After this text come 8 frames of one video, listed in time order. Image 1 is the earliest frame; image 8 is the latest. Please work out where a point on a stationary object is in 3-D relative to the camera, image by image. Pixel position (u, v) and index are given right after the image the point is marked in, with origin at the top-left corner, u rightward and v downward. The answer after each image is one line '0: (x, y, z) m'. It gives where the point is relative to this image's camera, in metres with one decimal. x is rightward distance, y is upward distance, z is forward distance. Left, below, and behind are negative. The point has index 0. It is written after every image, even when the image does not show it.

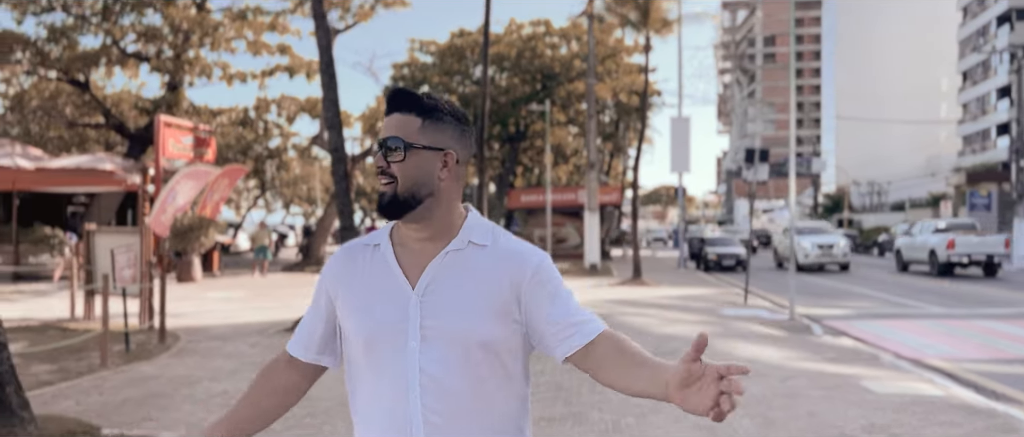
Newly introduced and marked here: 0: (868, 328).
0: (+5.6, -1.7, +13.5) m
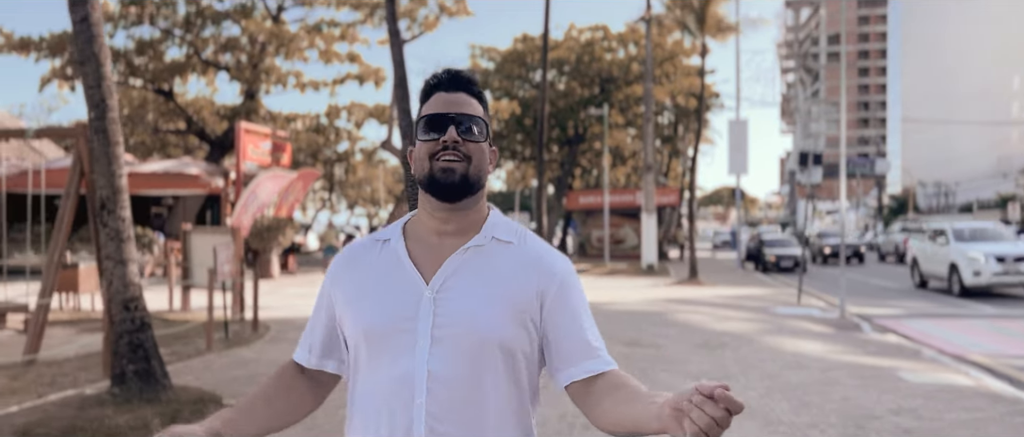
0: (+6.6, -1.7, +13.9) m
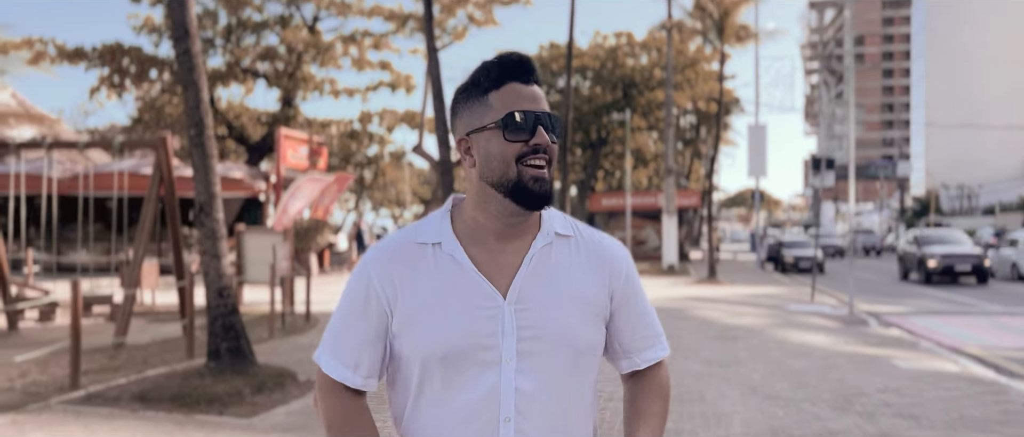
0: (+7.0, -1.8, +14.8) m
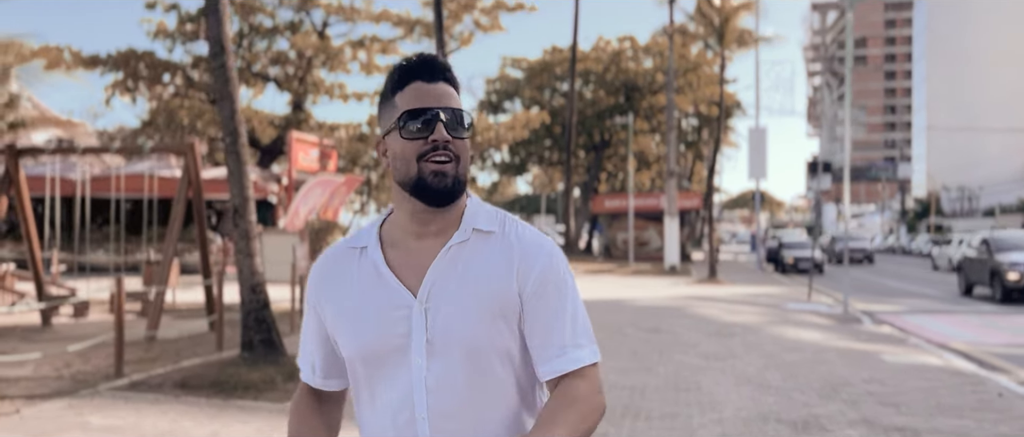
0: (+7.1, -1.8, +15.3) m
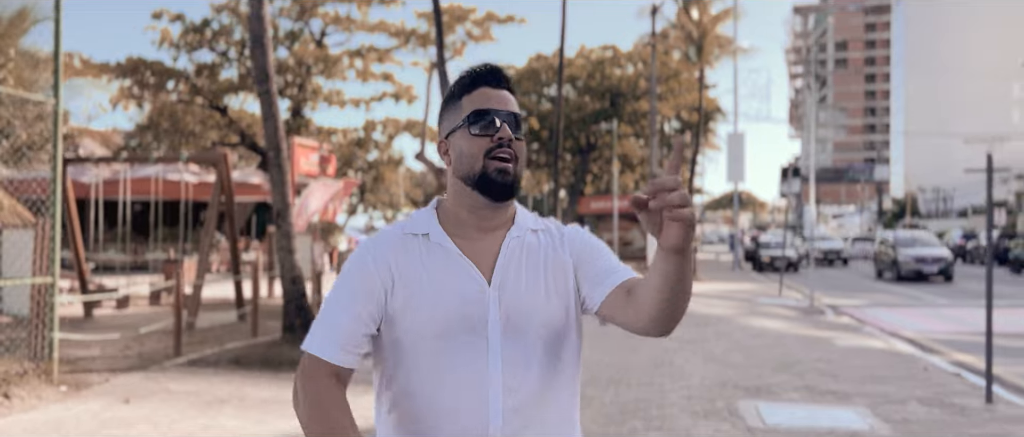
0: (+7.0, -1.8, +16.8) m
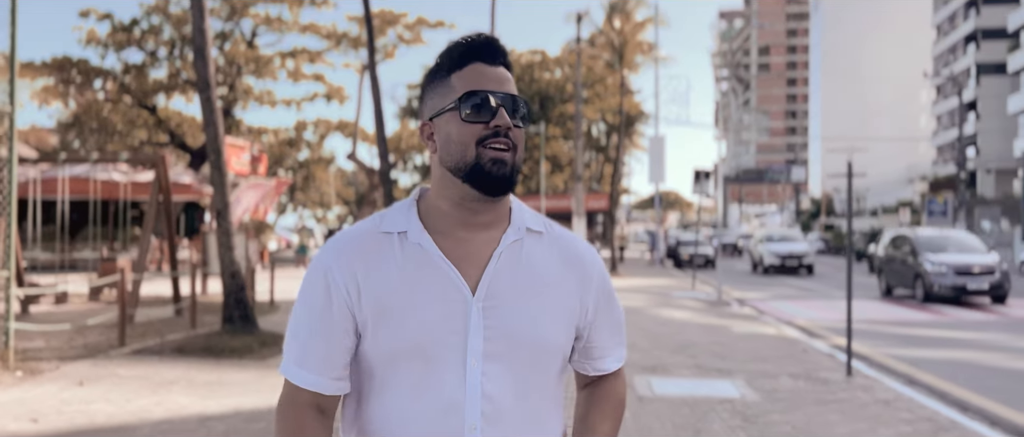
0: (+5.5, -1.8, +18.2) m
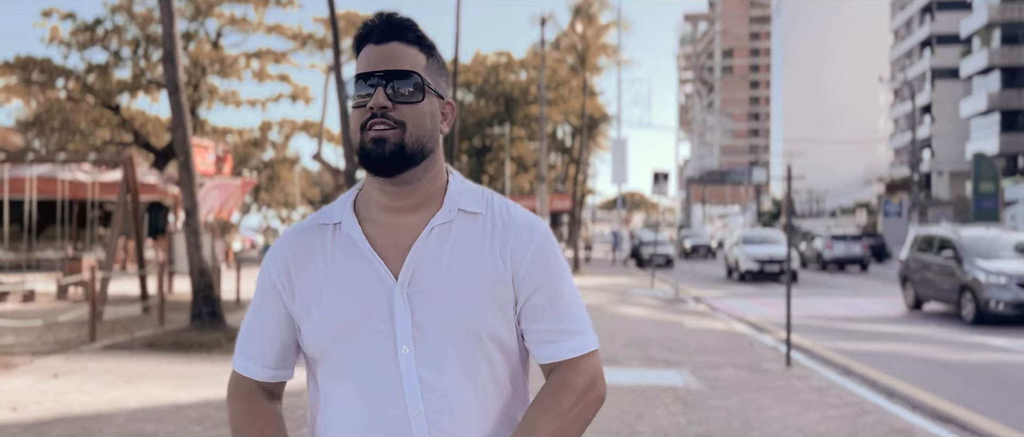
0: (+4.7, -1.8, +18.8) m
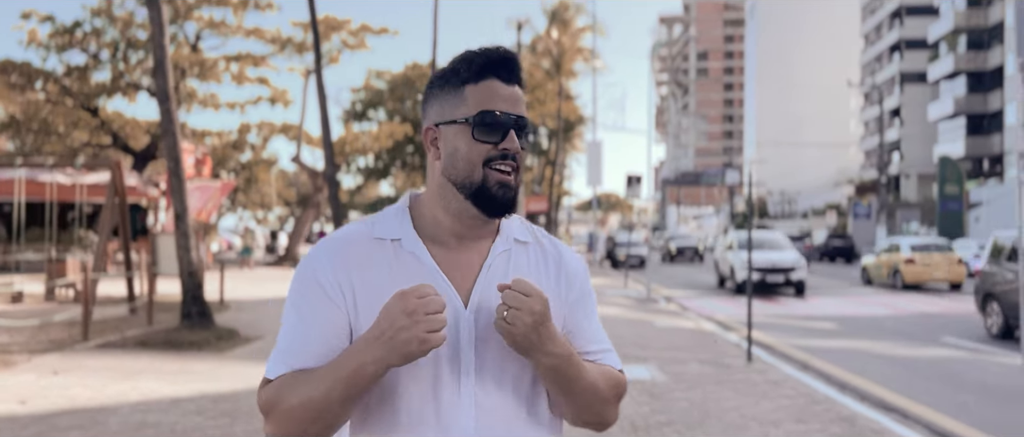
0: (+4.2, -1.9, +19.4) m
